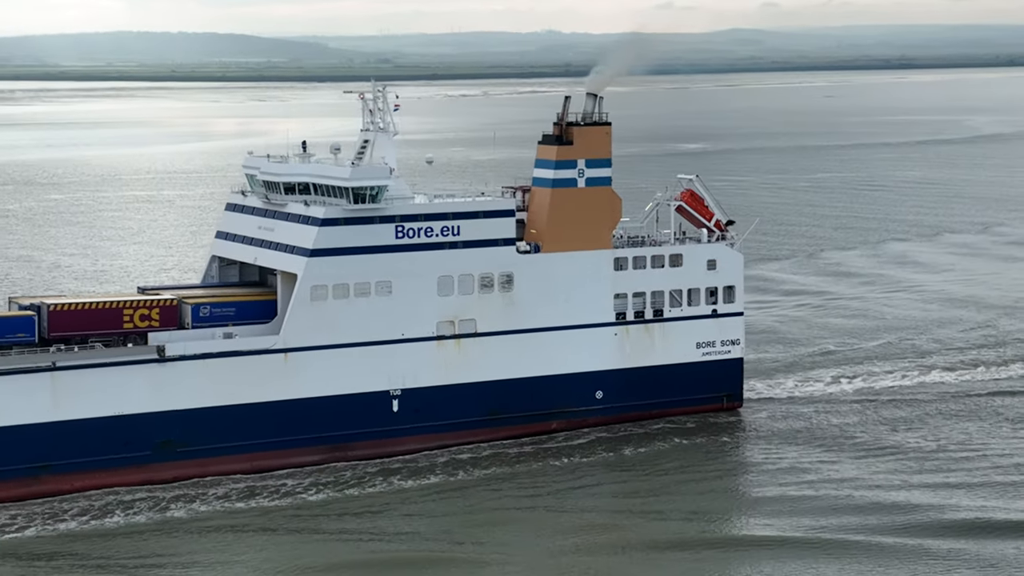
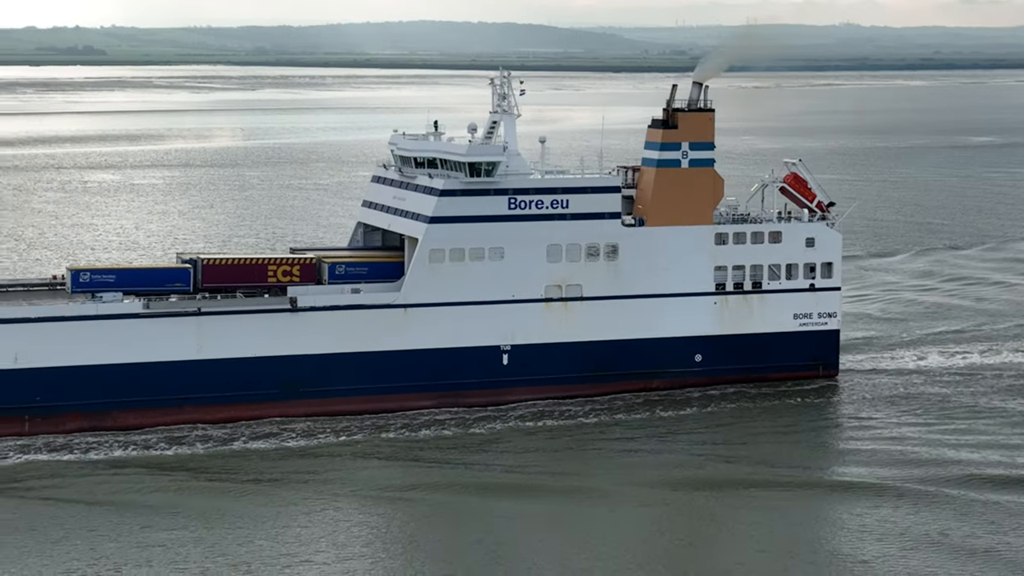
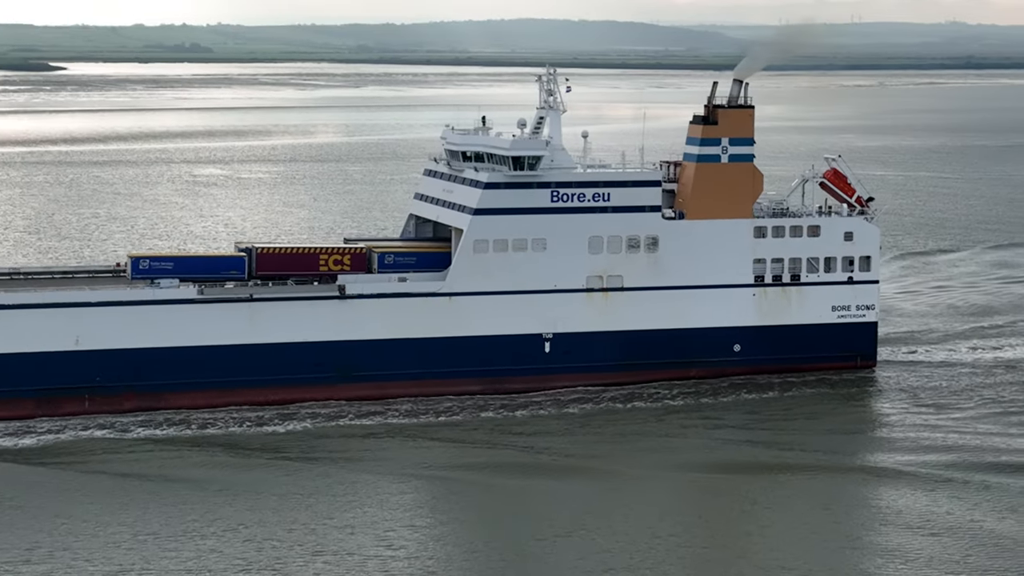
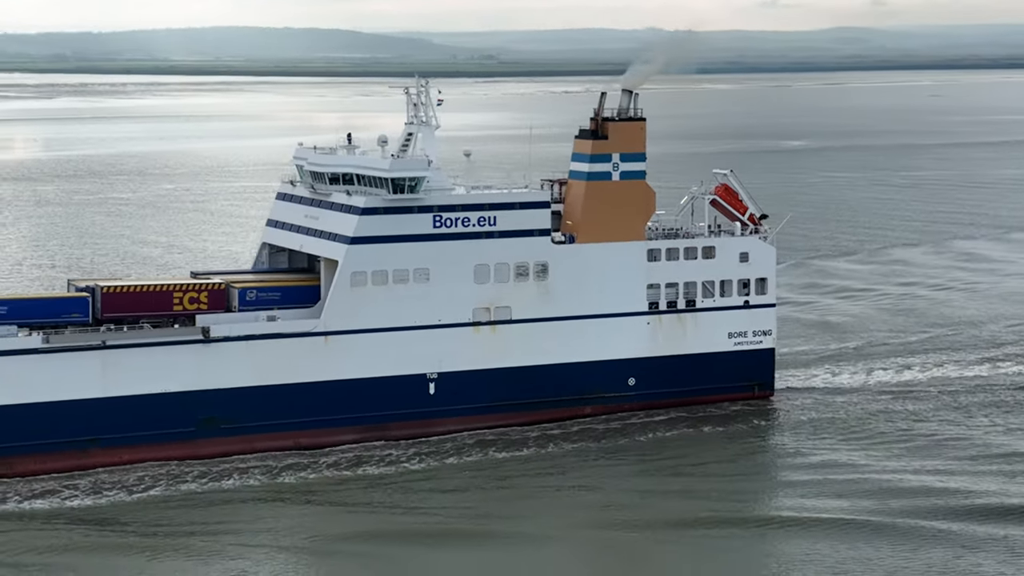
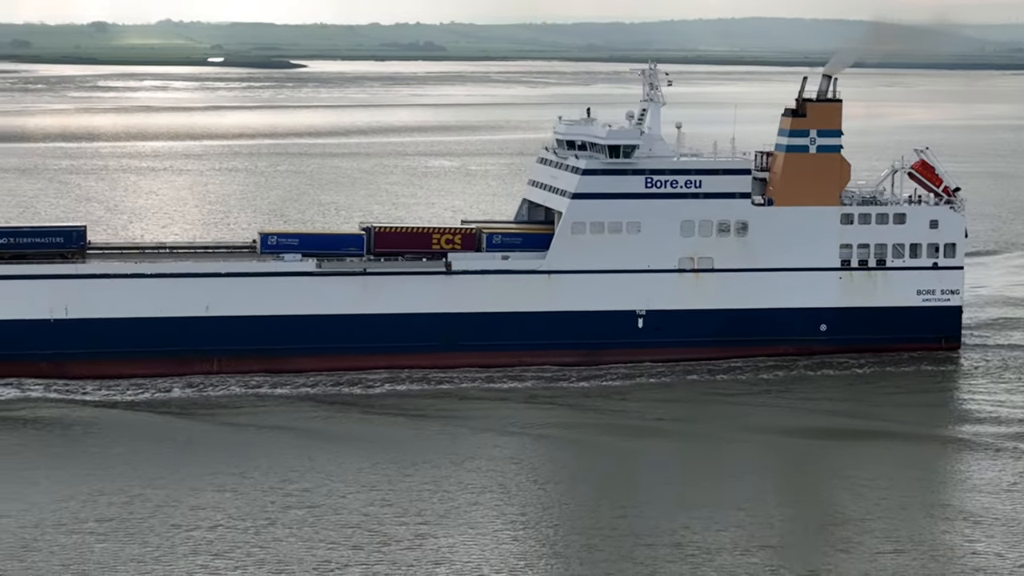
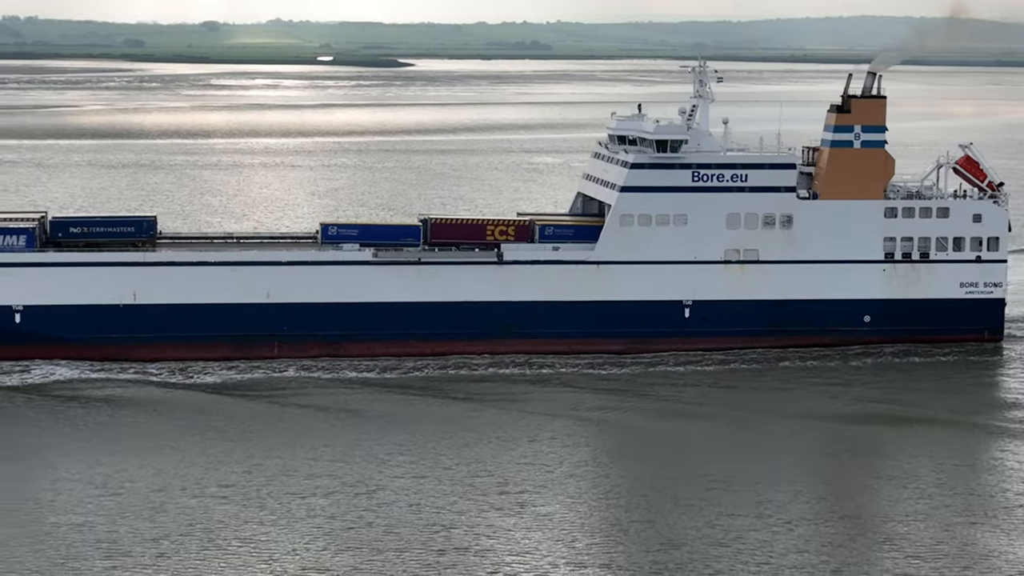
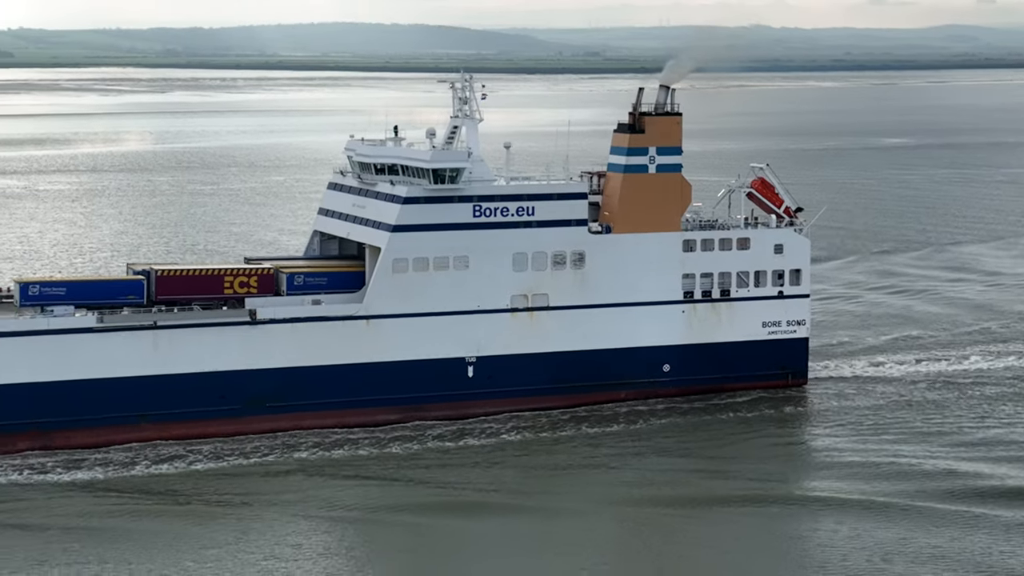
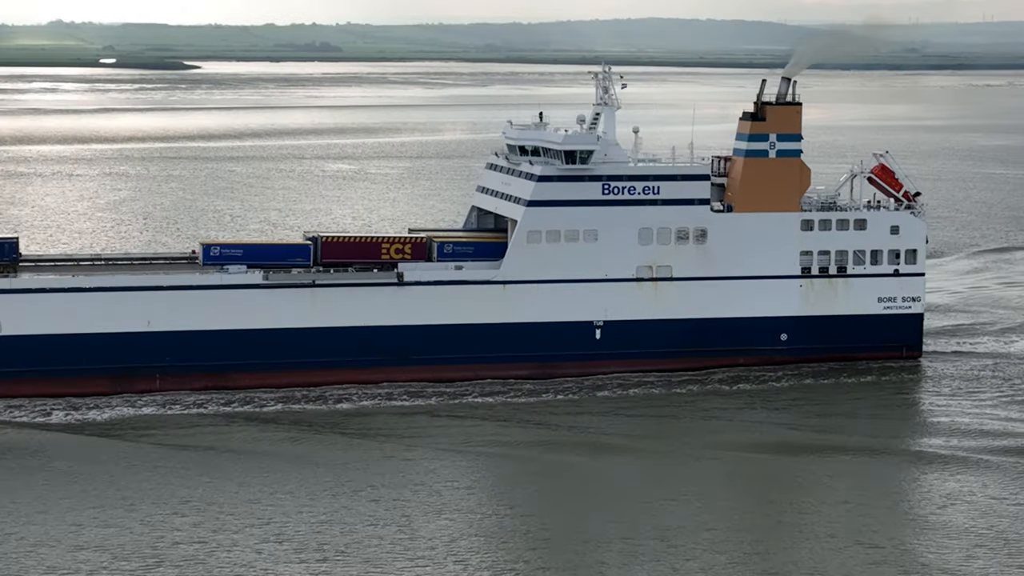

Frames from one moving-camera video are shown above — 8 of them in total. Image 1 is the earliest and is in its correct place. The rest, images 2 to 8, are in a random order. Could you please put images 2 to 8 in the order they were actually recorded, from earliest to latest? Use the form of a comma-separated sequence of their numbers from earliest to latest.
4, 7, 2, 3, 8, 5, 6
